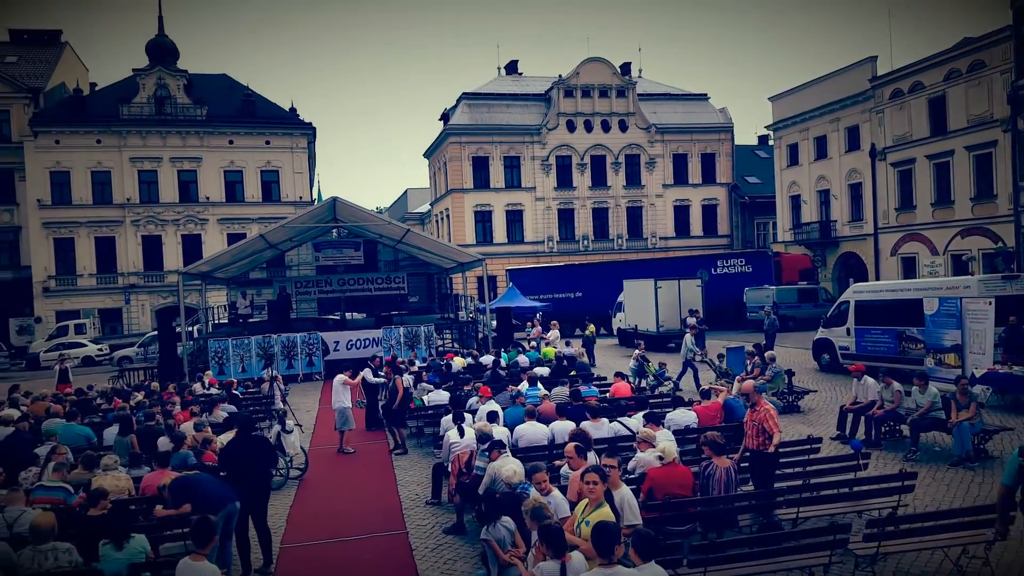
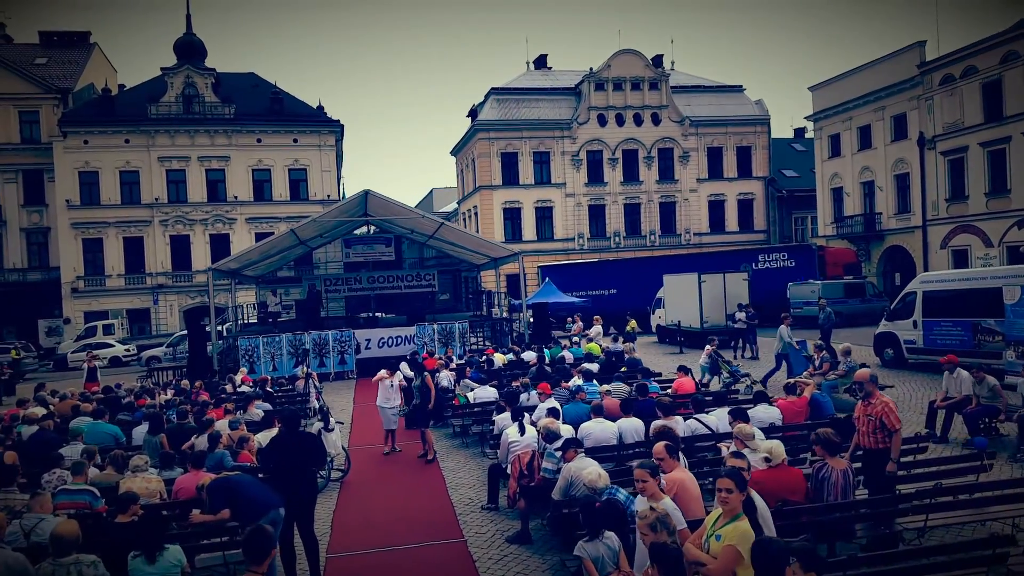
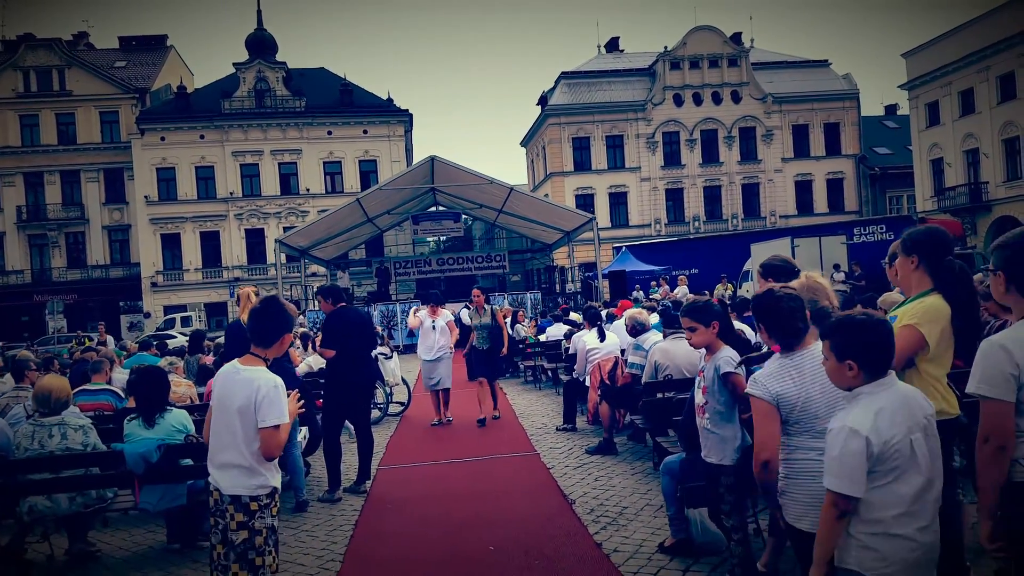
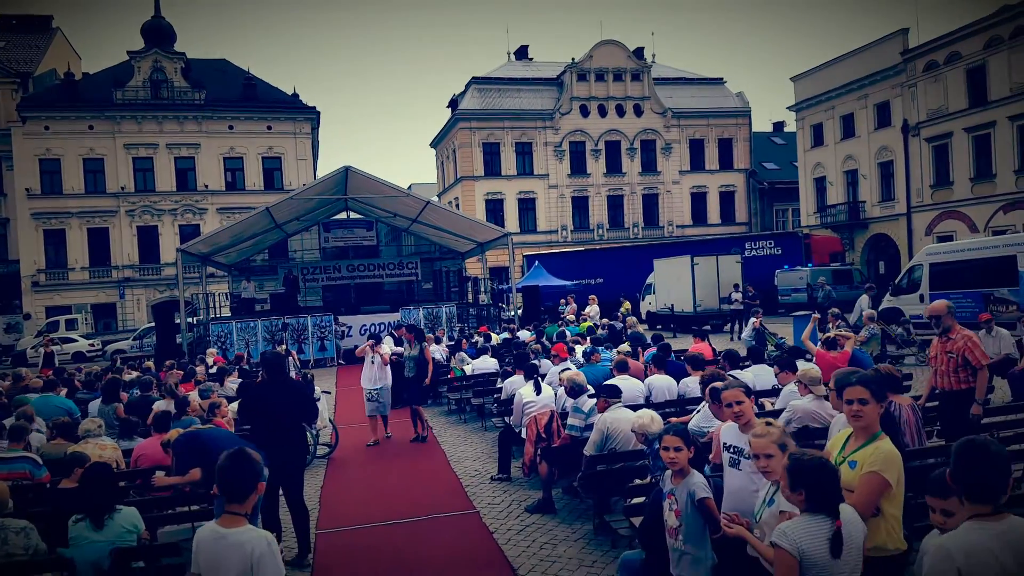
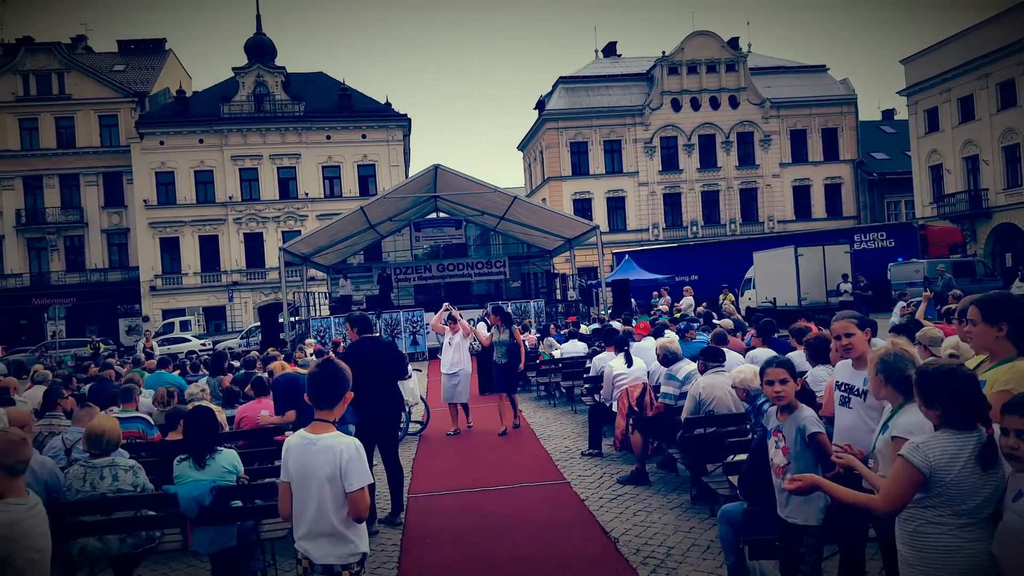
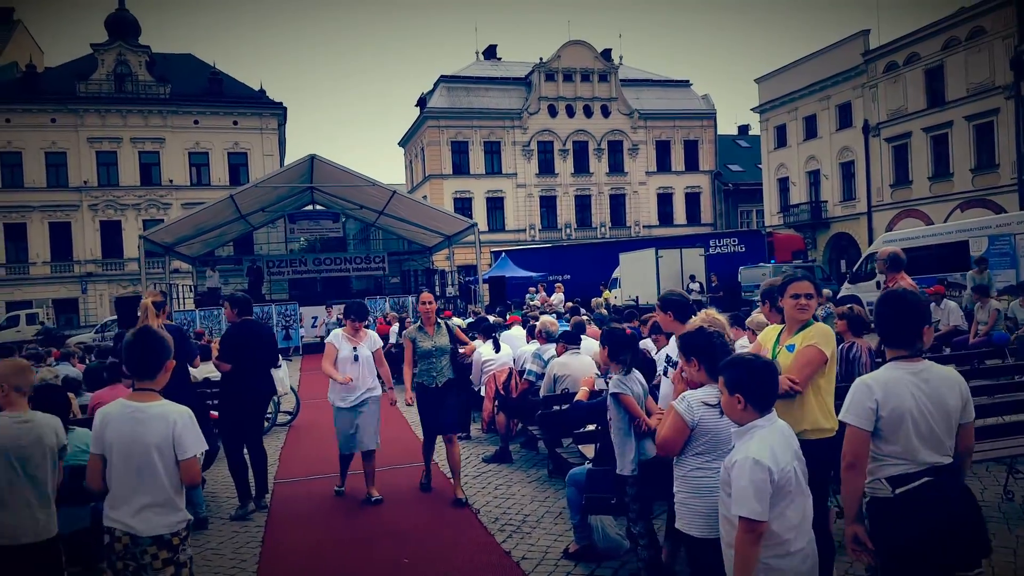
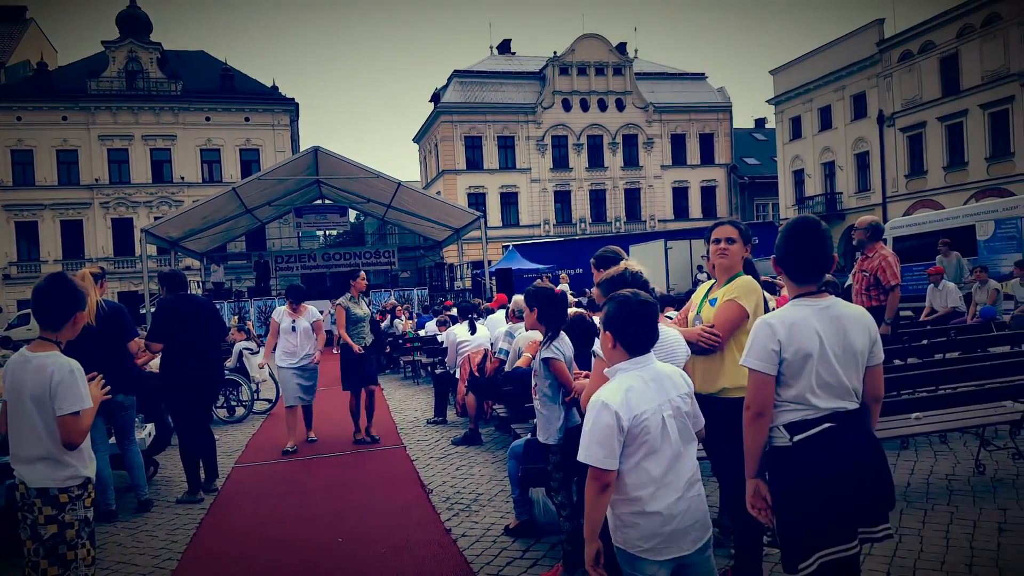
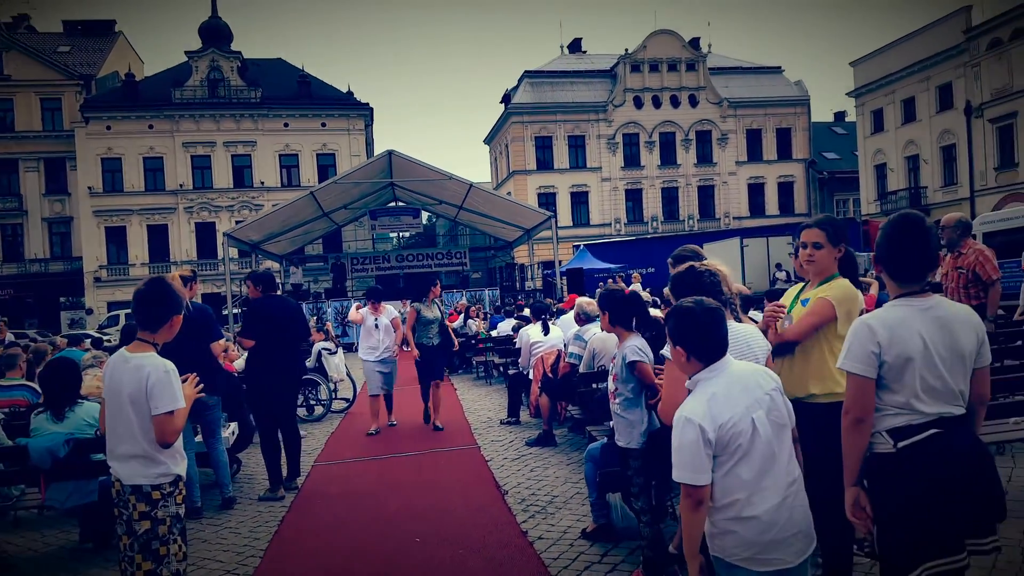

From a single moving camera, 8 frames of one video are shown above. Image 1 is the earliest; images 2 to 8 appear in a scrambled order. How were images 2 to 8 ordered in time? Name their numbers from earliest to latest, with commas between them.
2, 4, 5, 3, 8, 7, 6
